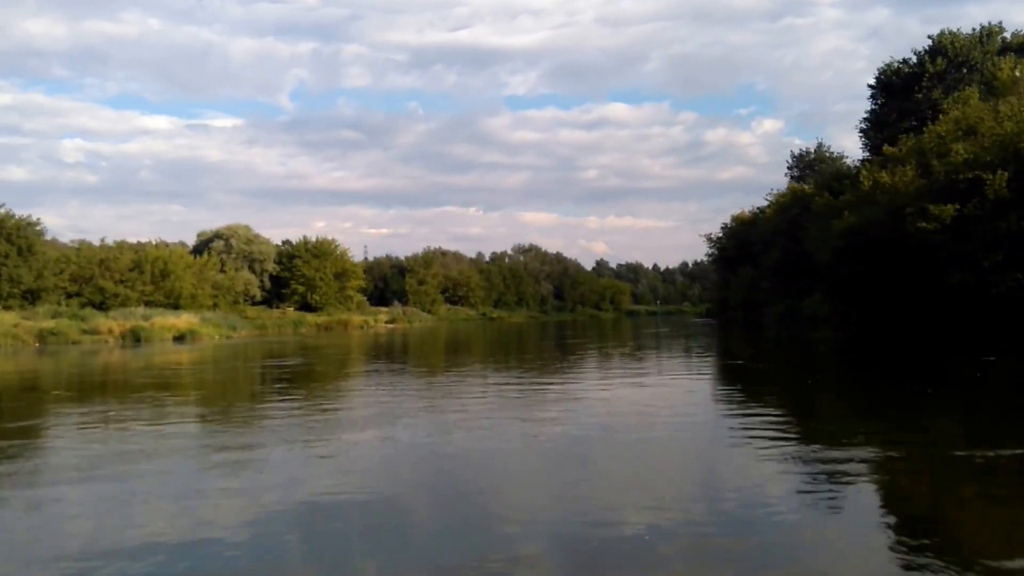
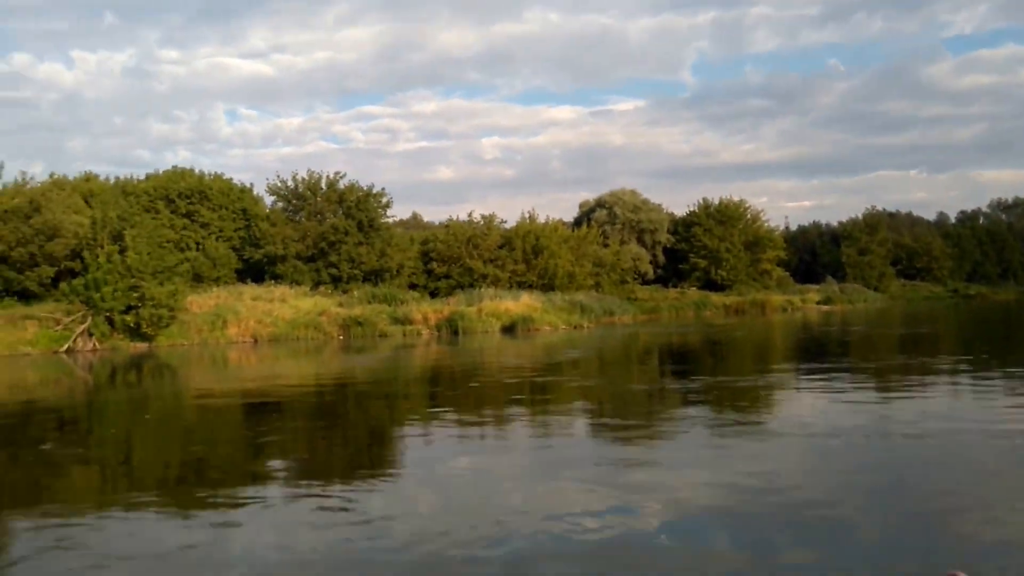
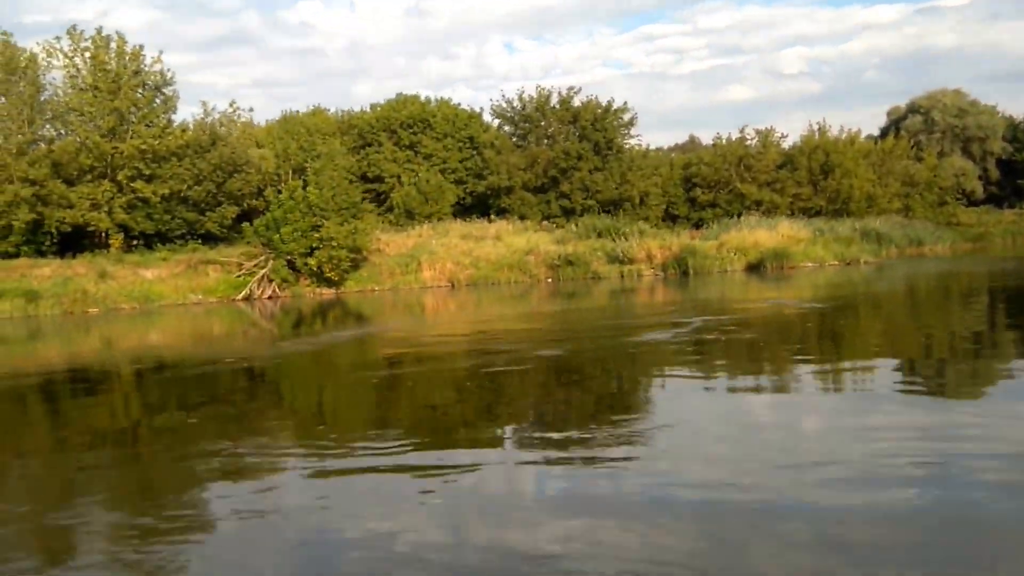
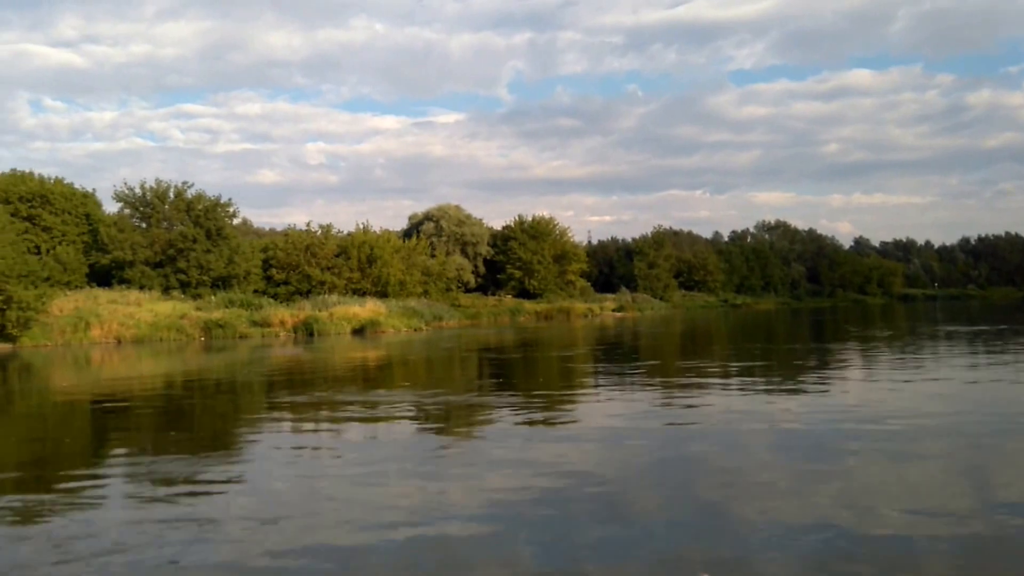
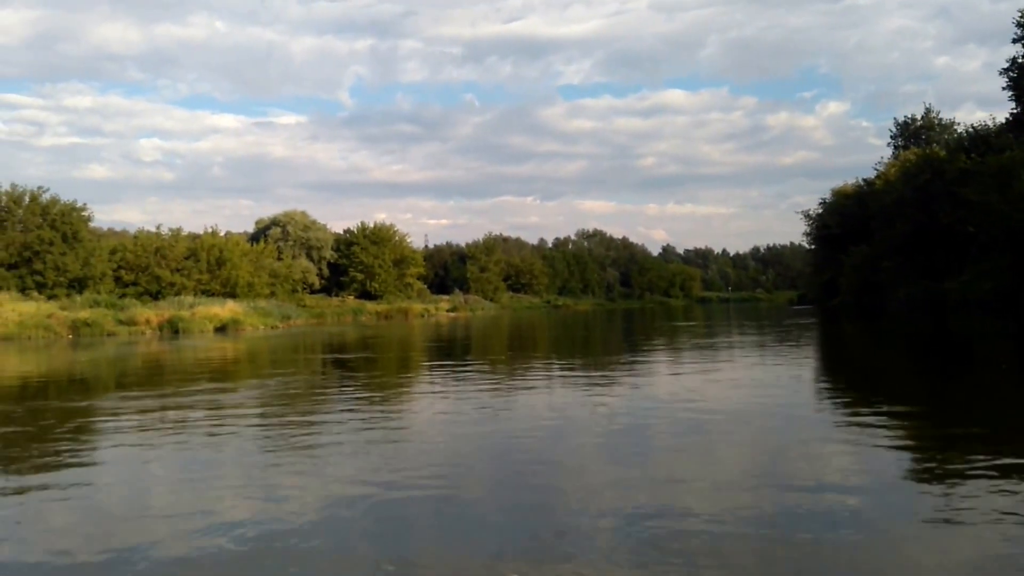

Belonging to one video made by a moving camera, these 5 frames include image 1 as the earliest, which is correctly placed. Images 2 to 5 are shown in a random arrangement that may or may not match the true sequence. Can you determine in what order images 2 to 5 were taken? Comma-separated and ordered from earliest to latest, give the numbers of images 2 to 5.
5, 4, 2, 3
